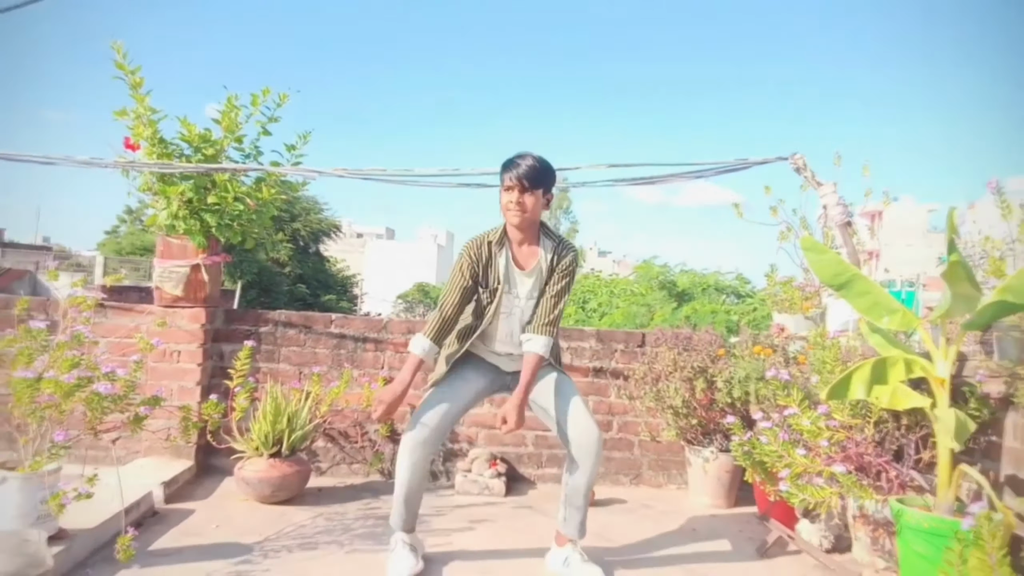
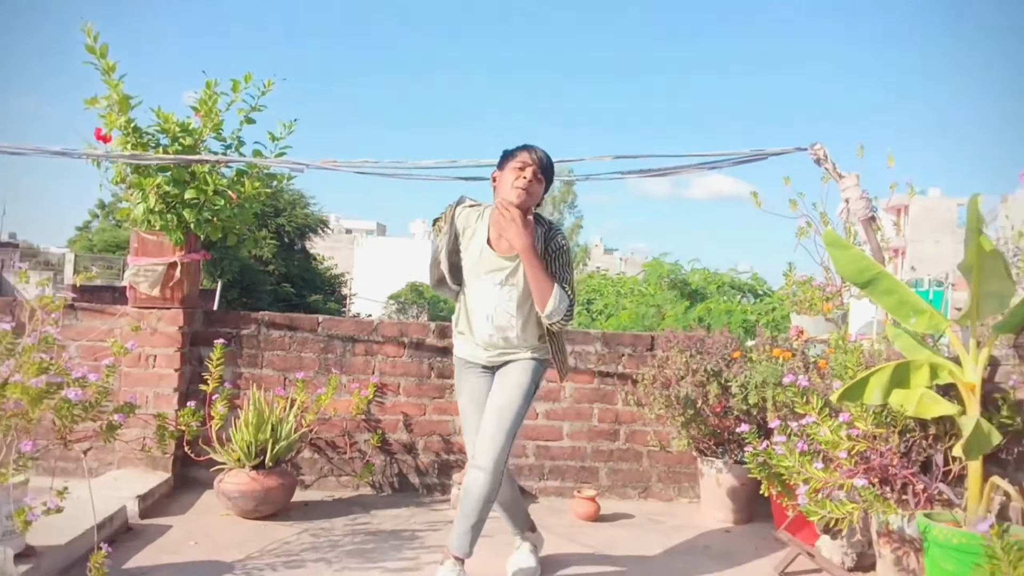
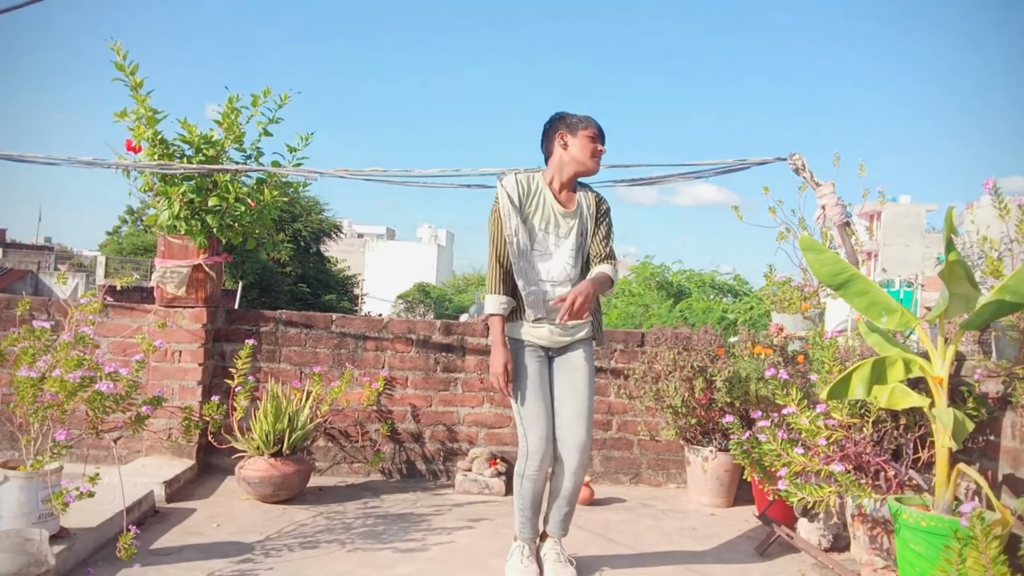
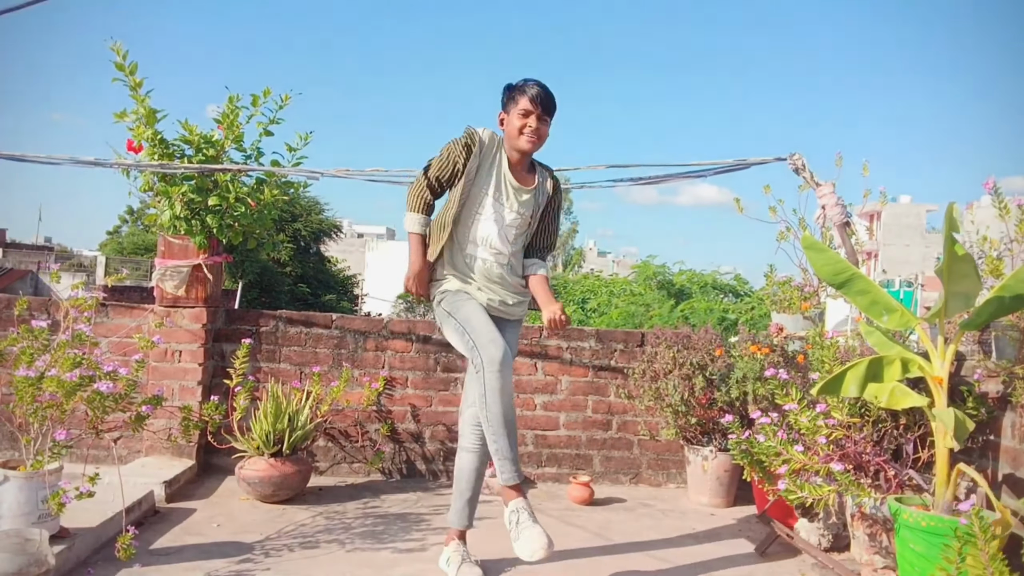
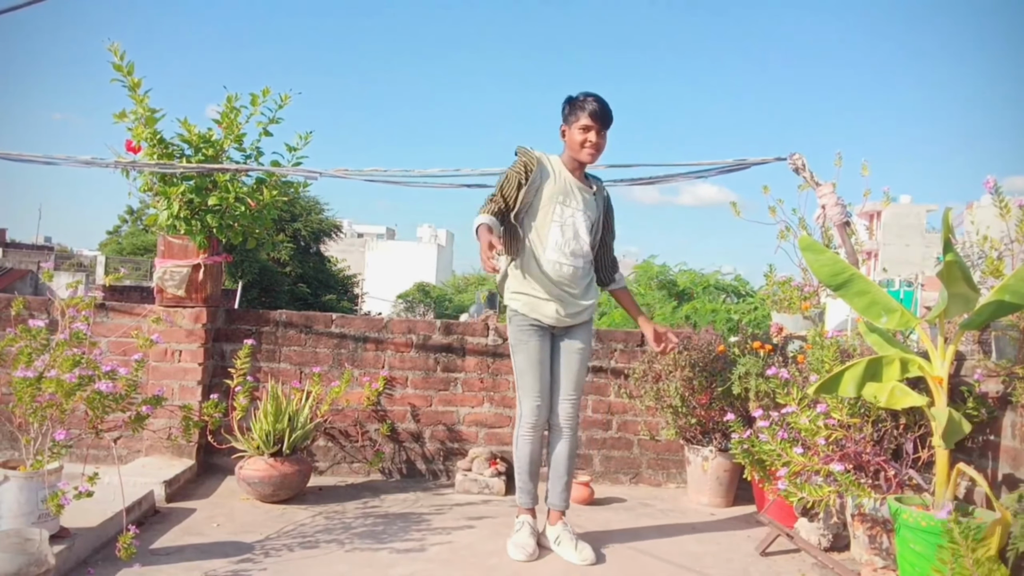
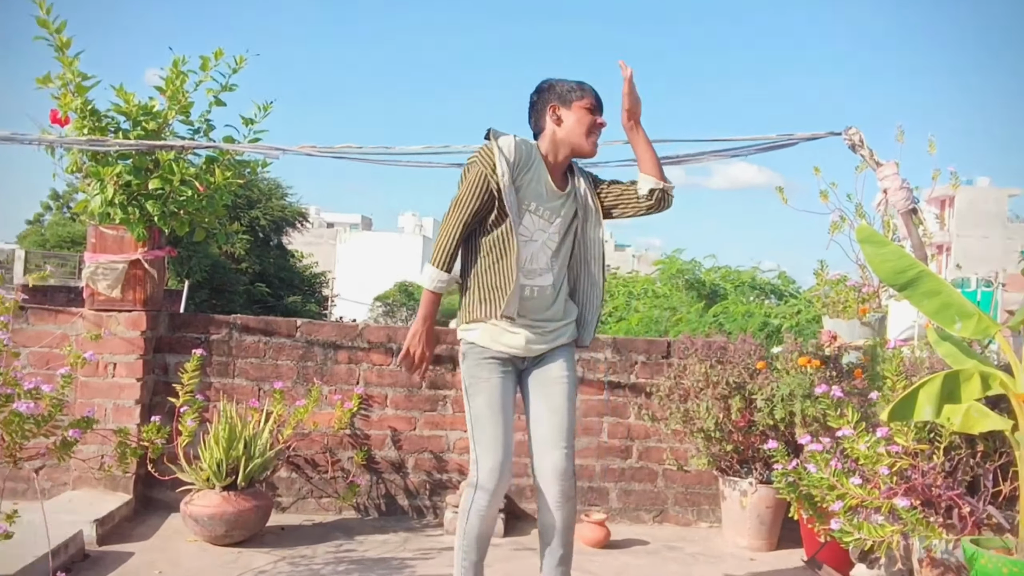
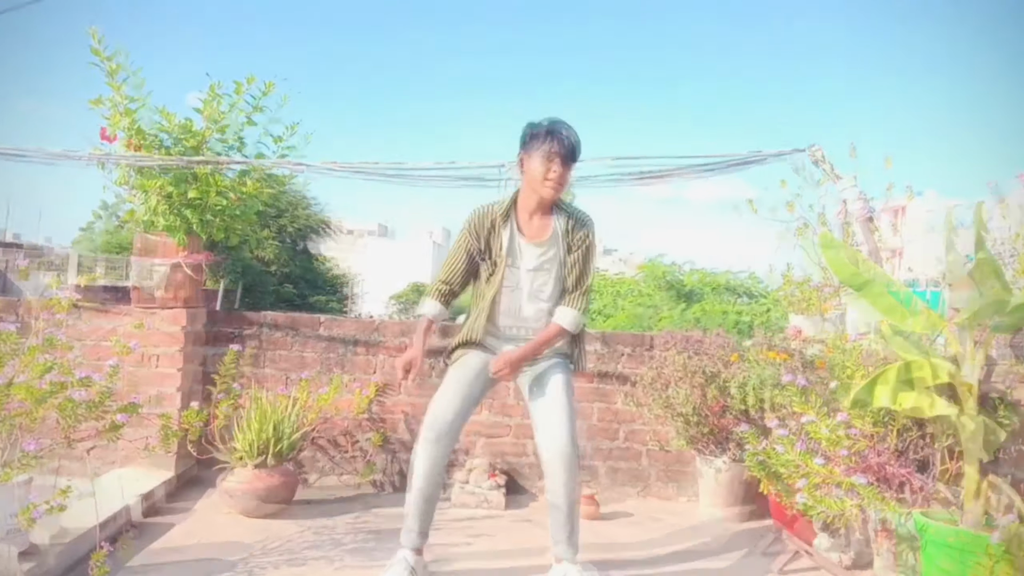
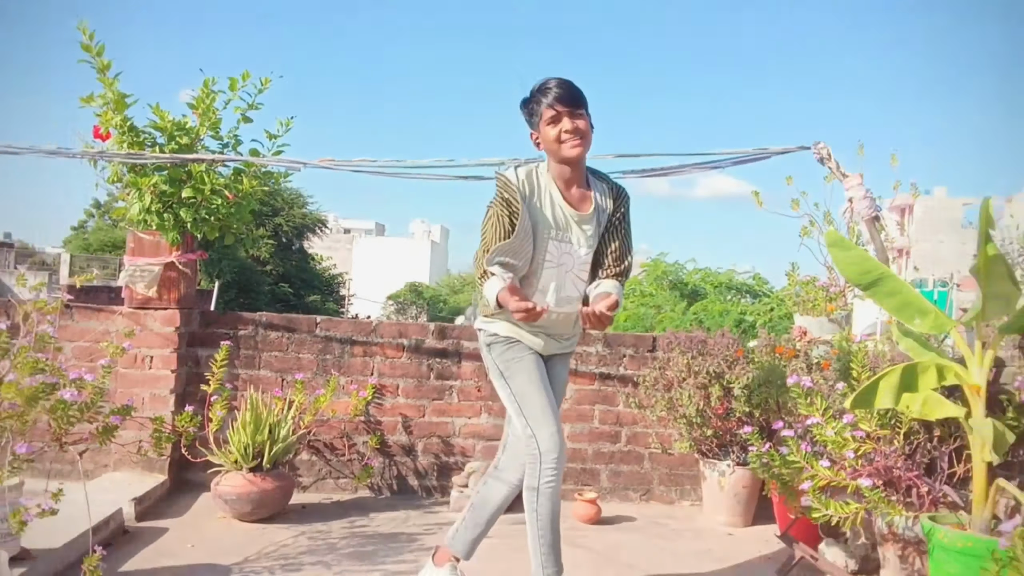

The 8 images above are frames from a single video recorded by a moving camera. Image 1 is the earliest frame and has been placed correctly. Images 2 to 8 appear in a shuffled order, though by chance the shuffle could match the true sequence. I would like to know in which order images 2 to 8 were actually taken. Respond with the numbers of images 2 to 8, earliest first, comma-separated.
7, 5, 2, 4, 8, 3, 6
